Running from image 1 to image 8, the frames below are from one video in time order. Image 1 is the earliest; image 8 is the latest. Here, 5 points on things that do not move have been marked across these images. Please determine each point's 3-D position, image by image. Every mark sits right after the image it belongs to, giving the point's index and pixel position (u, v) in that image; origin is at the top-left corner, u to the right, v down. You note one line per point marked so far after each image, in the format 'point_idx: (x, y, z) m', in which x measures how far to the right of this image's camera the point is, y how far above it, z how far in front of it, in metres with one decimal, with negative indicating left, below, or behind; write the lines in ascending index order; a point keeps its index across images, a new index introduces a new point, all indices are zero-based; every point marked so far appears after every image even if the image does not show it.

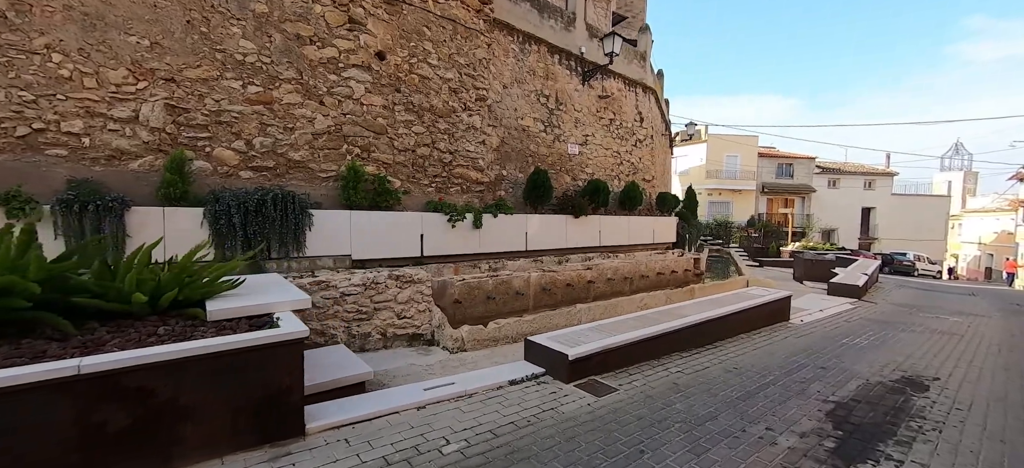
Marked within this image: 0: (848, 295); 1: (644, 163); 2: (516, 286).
0: (+7.7, -1.4, +10.0) m
1: (+3.1, +1.7, +10.4) m
2: (+0.1, -0.8, +6.3) m
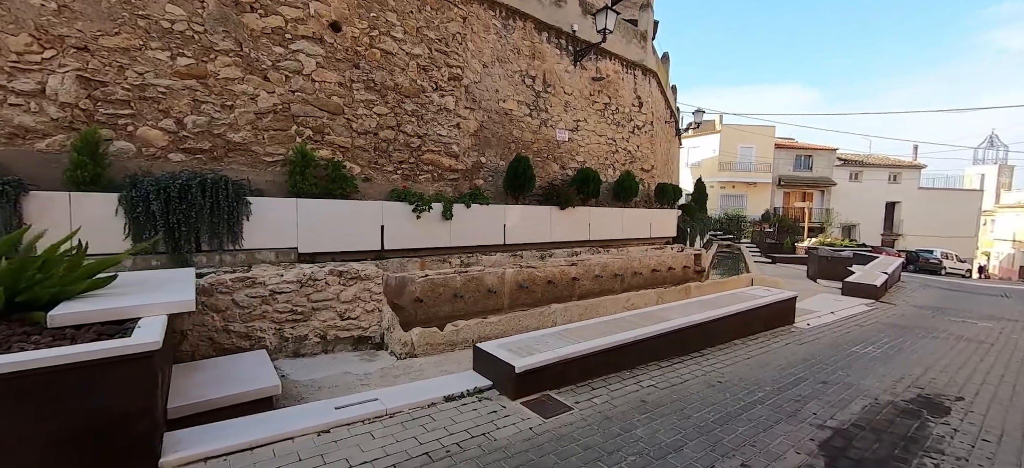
0: (+7.5, -1.3, +9.2) m
1: (+2.9, +1.8, +9.7) m
2: (-0.3, -0.6, +5.8) m
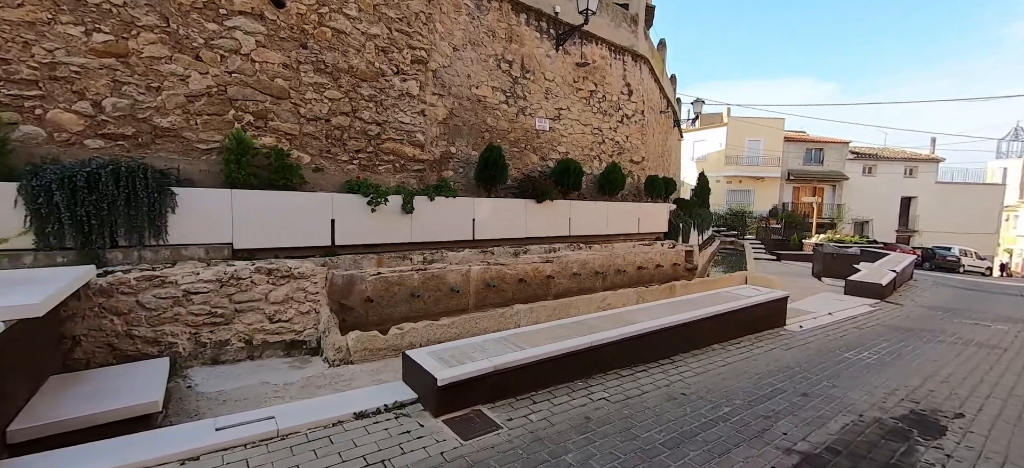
0: (+7.1, -1.2, +8.7) m
1: (+2.5, +1.9, +9.3) m
2: (-0.7, -0.6, +5.4) m
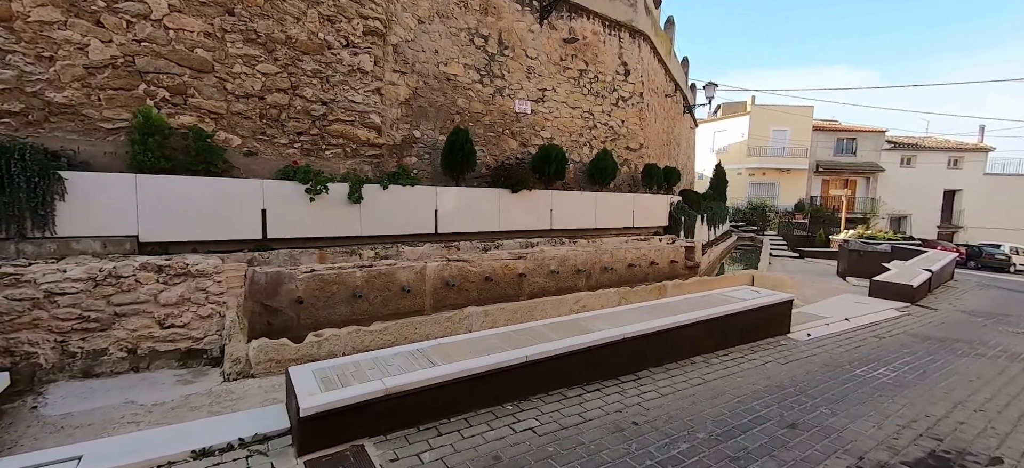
0: (+6.8, -1.1, +7.7) m
1: (+2.3, +2.1, +8.5) m
2: (-1.2, -0.5, +4.8) m
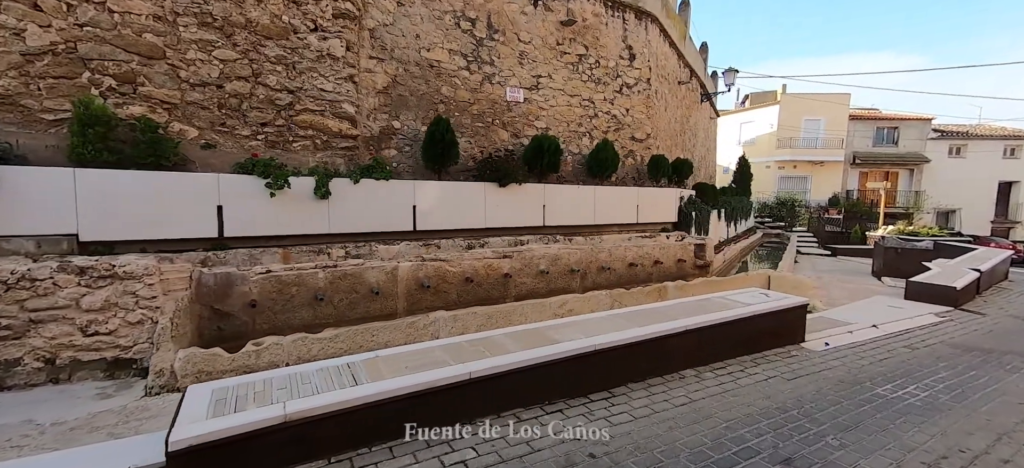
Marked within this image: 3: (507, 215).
0: (+6.7, -1.0, +6.9) m
1: (+2.2, +2.1, +7.9) m
2: (-1.4, -0.5, +4.5) m
3: (-0.1, +0.3, +5.9) m
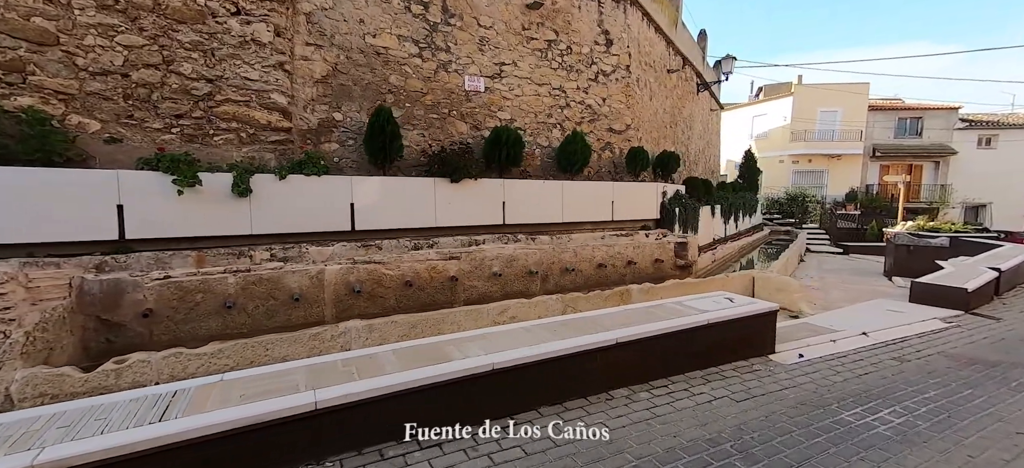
0: (+6.2, -1.0, +6.3) m
1: (+1.7, +2.2, +7.4) m
2: (-2.1, -0.5, +4.1) m
3: (-0.6, +0.3, +5.5) m
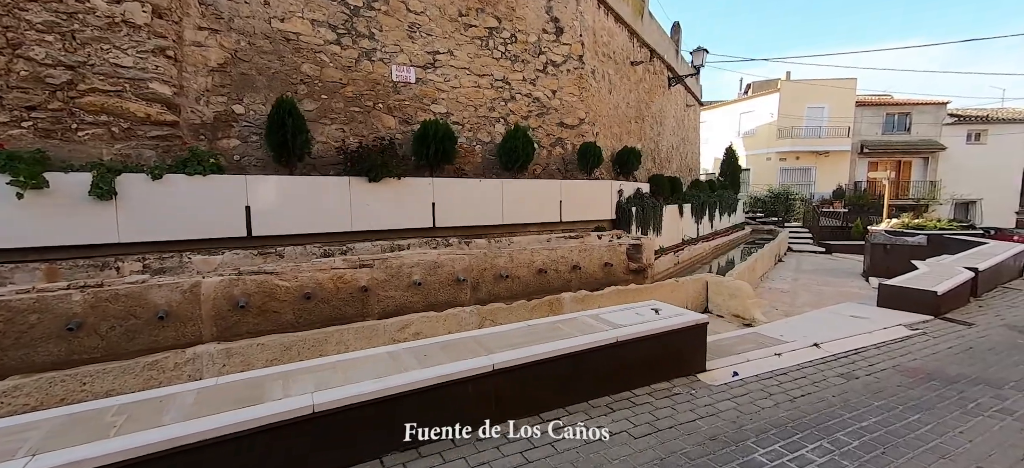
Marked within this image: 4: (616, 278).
0: (+5.3, -1.0, +5.8) m
1: (+0.8, +2.1, +6.9) m
2: (-2.9, -0.5, +3.6) m
3: (-1.5, +0.2, +5.0) m
4: (+1.4, -0.6, +6.0) m
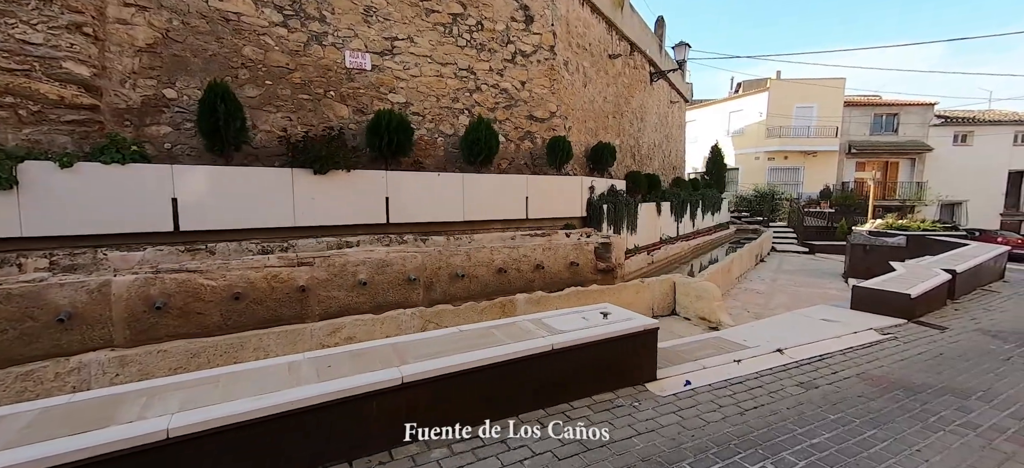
0: (+4.8, -1.0, +5.6) m
1: (+0.3, +2.2, +6.6) m
2: (-3.3, -0.5, +3.3) m
3: (-1.9, +0.3, +4.6) m
4: (+0.9, -0.6, +5.8) m
